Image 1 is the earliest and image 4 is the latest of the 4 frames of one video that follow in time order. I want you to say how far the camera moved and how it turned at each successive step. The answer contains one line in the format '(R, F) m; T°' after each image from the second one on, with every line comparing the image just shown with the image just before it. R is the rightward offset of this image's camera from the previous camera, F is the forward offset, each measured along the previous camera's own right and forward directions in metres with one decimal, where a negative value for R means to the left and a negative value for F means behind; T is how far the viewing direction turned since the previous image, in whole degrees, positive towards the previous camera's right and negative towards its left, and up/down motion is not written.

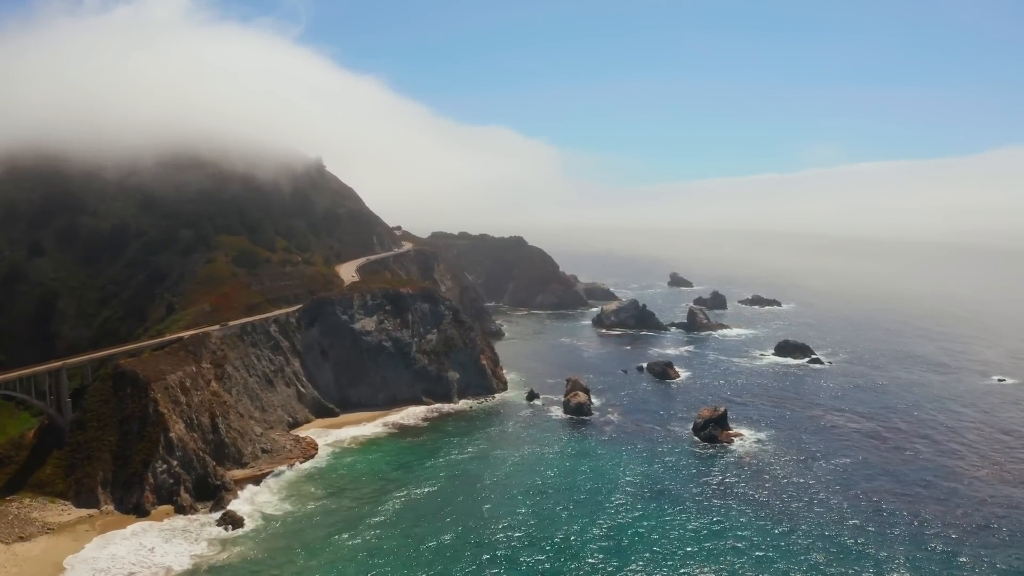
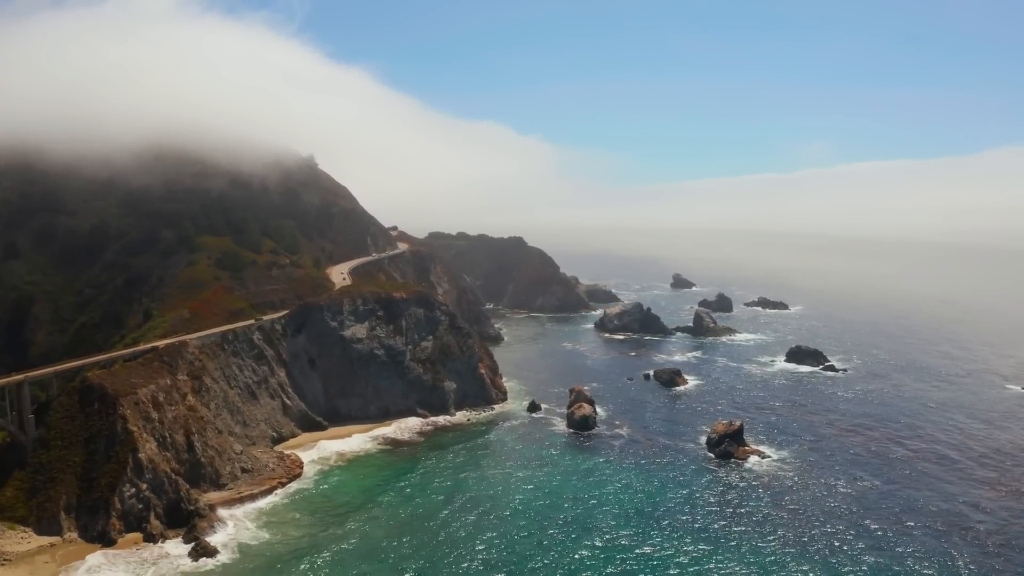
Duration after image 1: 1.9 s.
(-0.2, +5.1) m; 0°
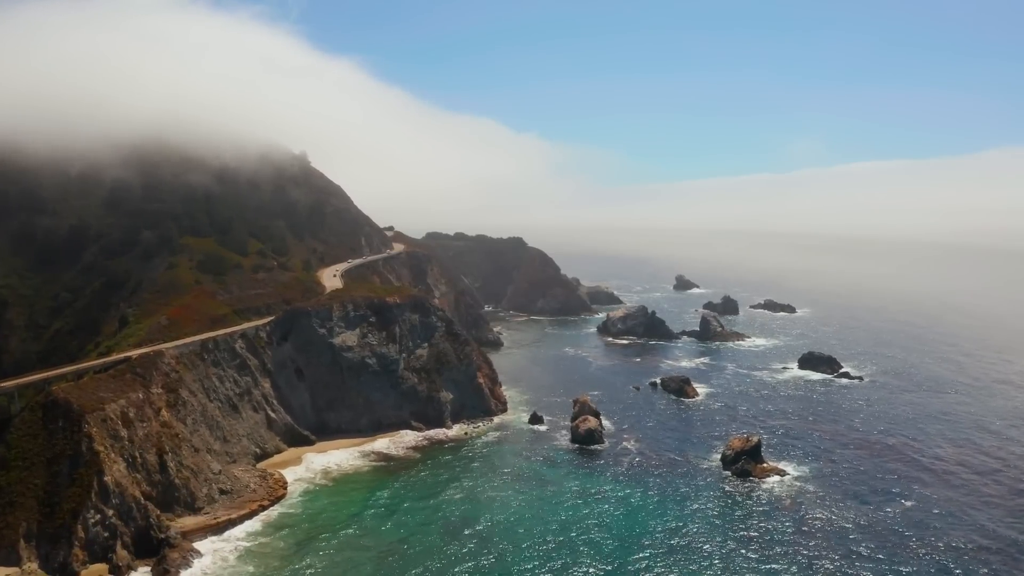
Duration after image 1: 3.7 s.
(-0.2, +4.7) m; 0°
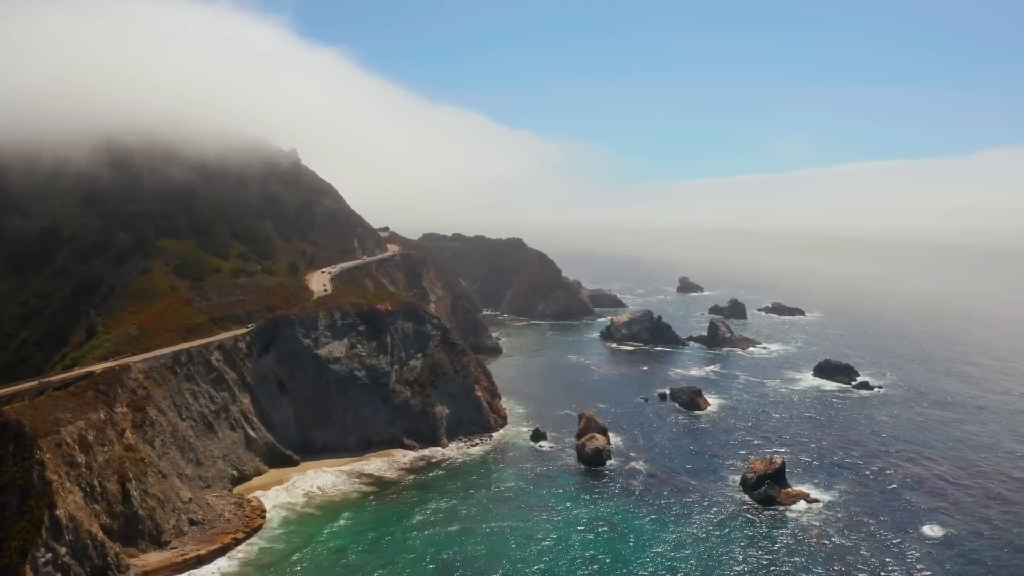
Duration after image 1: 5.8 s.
(-0.2, +5.4) m; 0°
